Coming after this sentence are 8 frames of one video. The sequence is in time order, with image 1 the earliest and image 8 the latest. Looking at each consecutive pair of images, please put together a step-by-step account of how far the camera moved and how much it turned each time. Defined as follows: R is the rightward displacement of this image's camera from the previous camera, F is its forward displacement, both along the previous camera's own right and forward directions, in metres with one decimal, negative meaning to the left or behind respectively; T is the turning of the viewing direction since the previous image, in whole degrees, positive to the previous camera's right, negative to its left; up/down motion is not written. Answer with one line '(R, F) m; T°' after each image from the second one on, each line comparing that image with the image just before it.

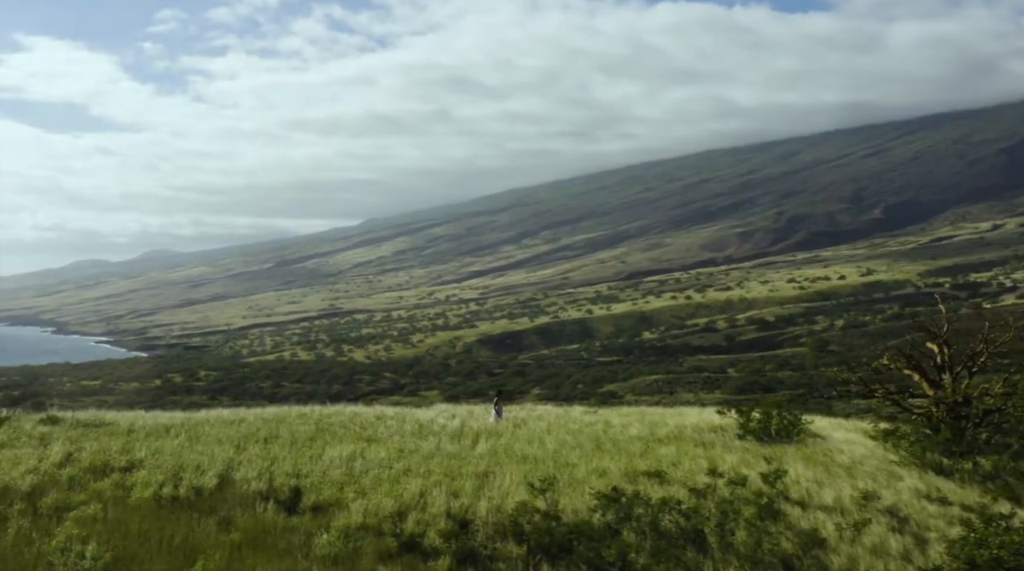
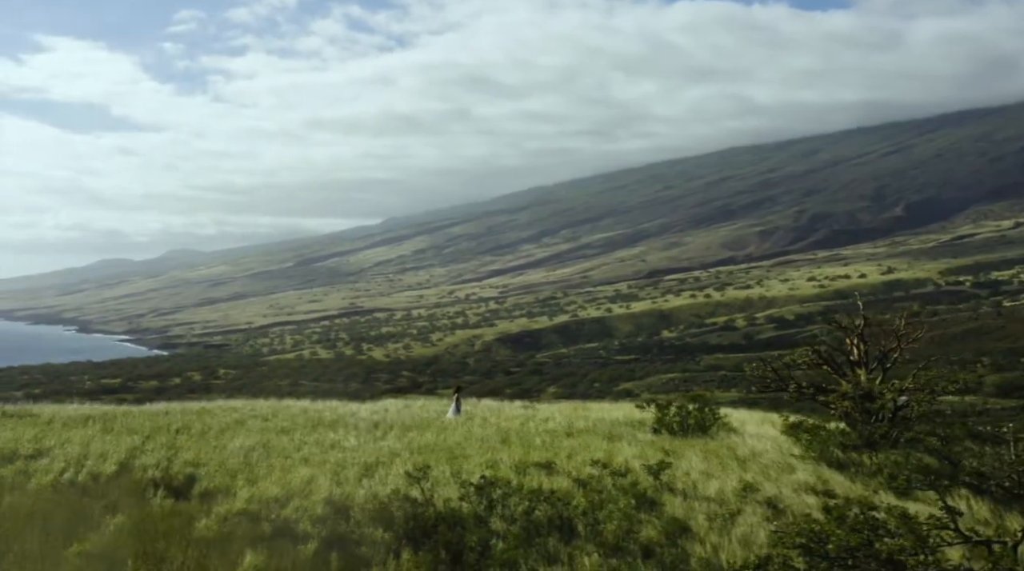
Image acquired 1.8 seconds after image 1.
(+2.4, -0.6) m; -1°
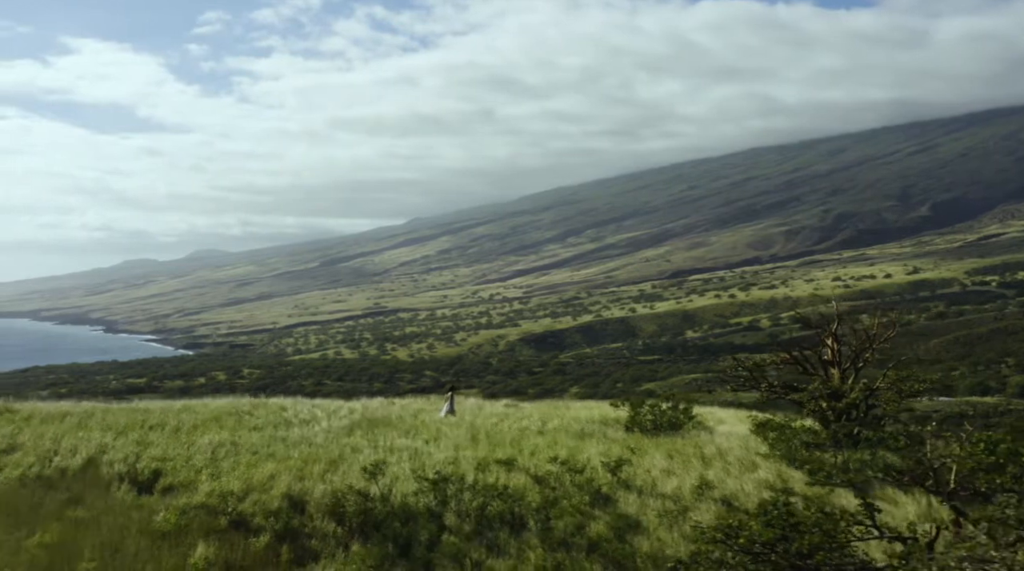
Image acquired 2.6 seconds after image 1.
(+1.2, -0.3) m; -1°
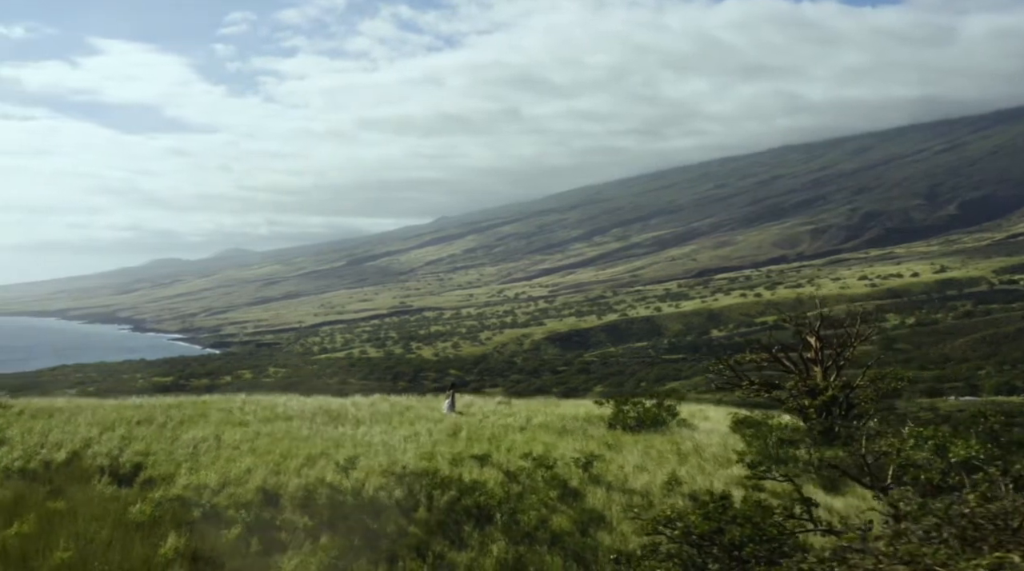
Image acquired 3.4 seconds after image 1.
(+0.9, -0.3) m; -1°
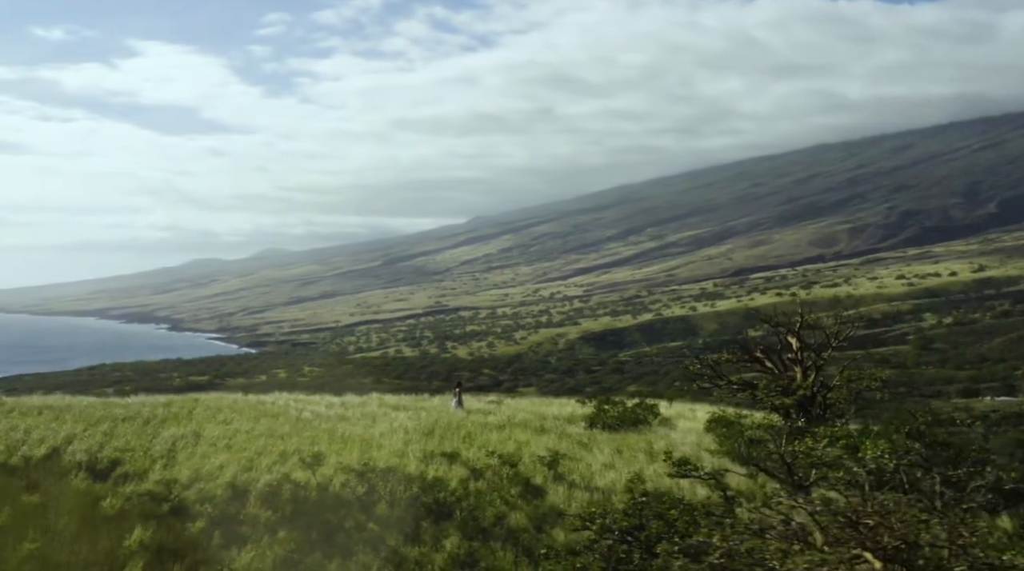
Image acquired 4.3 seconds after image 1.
(+1.2, -0.3) m; -2°
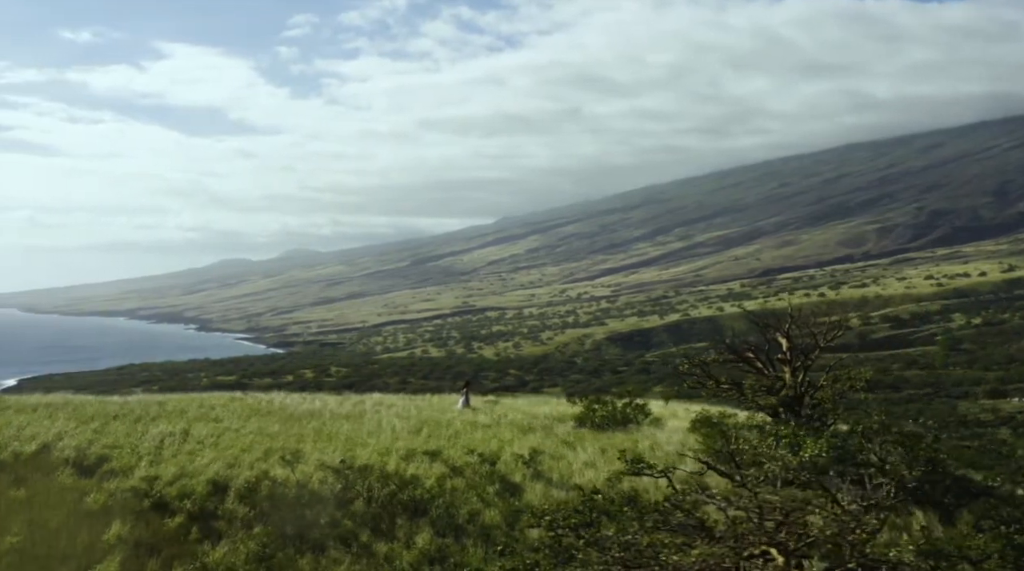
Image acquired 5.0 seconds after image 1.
(+0.8, -0.2) m; -1°
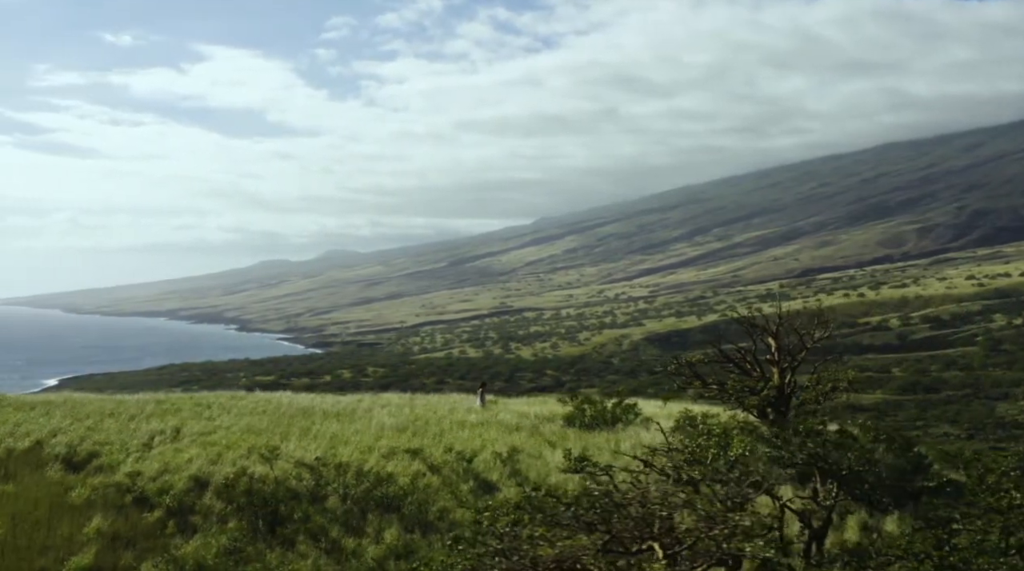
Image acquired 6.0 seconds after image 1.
(+1.1, -0.2) m; -2°
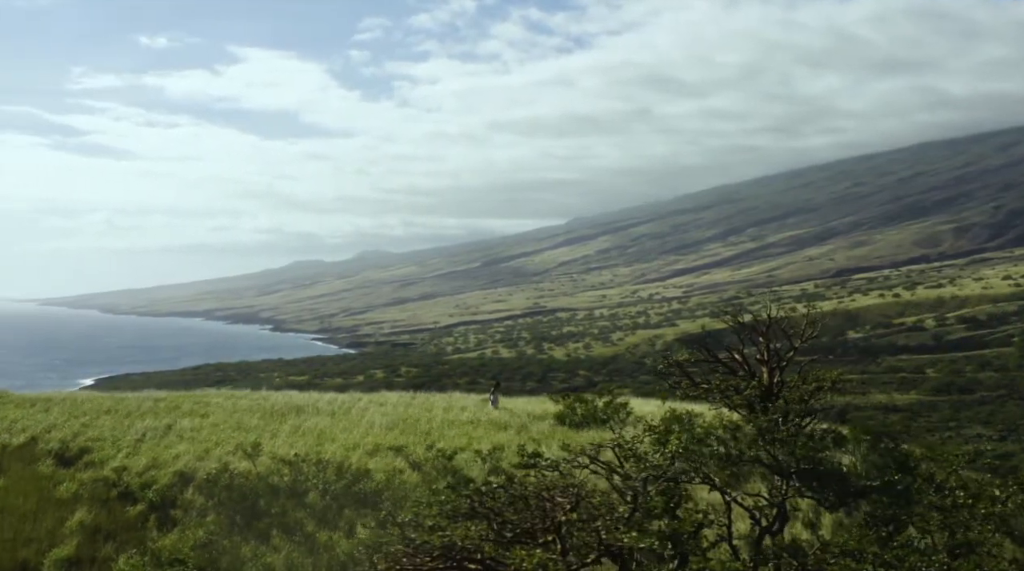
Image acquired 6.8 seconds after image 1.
(+1.0, -0.2) m; -2°
